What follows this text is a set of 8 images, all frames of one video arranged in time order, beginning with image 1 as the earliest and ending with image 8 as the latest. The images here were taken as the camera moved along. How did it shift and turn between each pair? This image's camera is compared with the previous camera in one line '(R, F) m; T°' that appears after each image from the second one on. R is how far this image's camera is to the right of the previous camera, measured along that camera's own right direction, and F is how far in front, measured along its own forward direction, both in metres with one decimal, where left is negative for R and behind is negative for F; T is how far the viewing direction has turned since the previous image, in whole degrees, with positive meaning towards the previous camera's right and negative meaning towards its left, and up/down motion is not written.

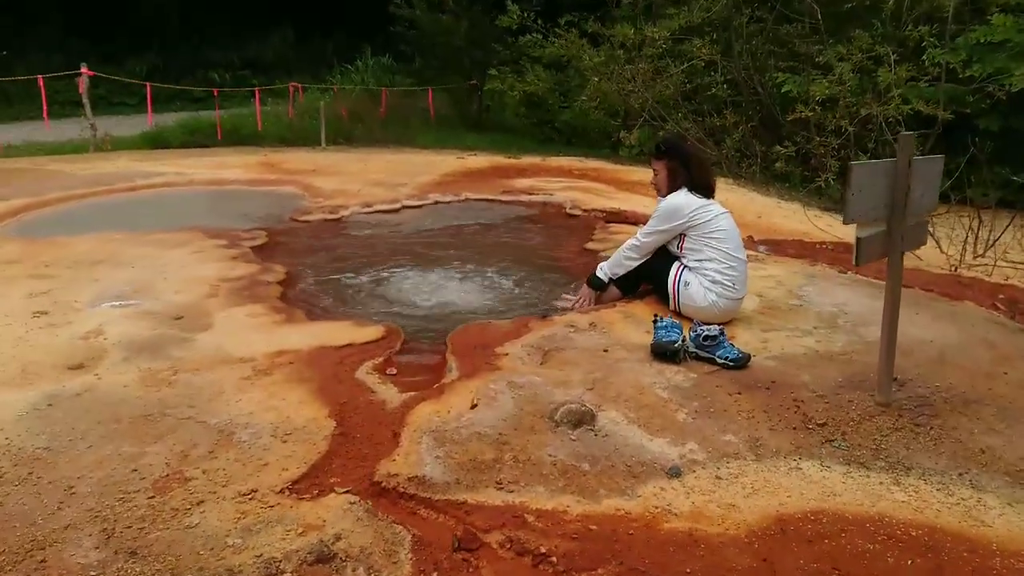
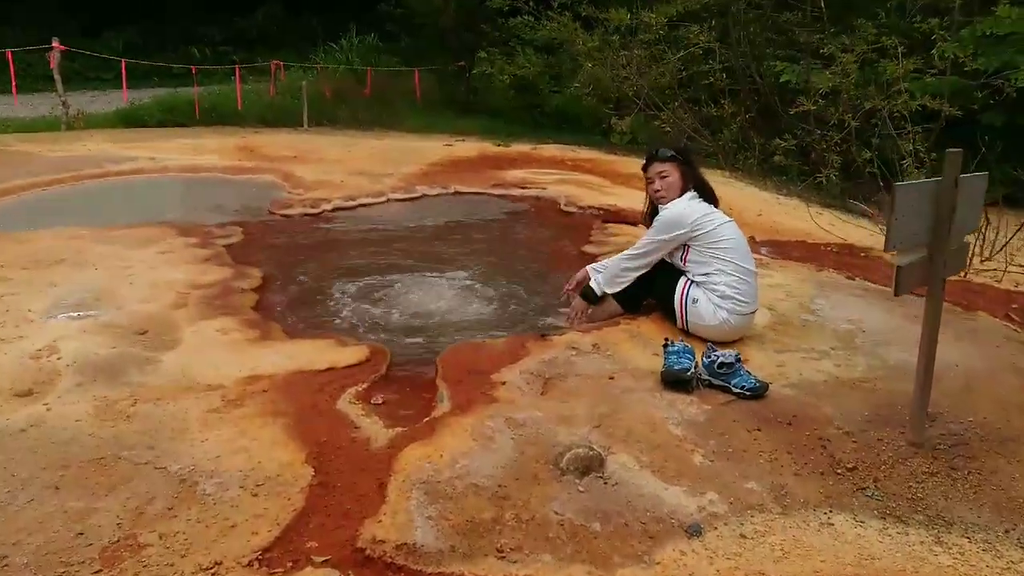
(-0.1, +0.3) m; +1°
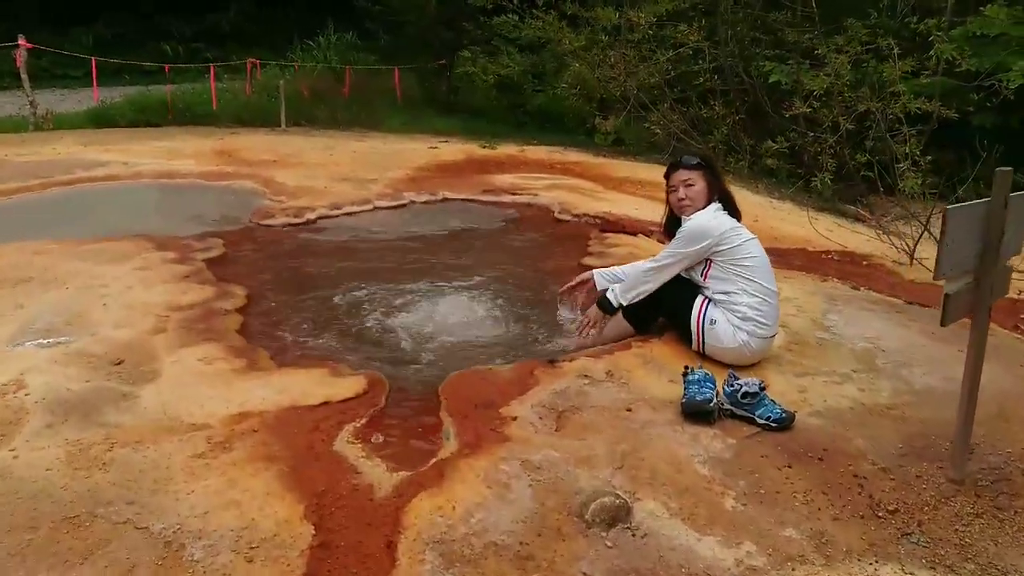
(-0.1, +0.3) m; +2°
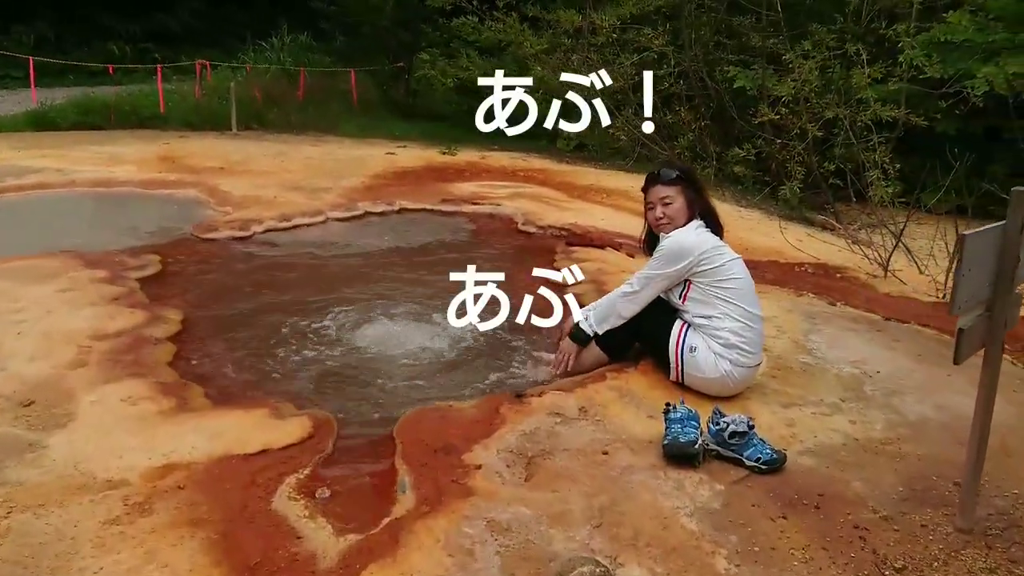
(0.0, +0.3) m; +3°
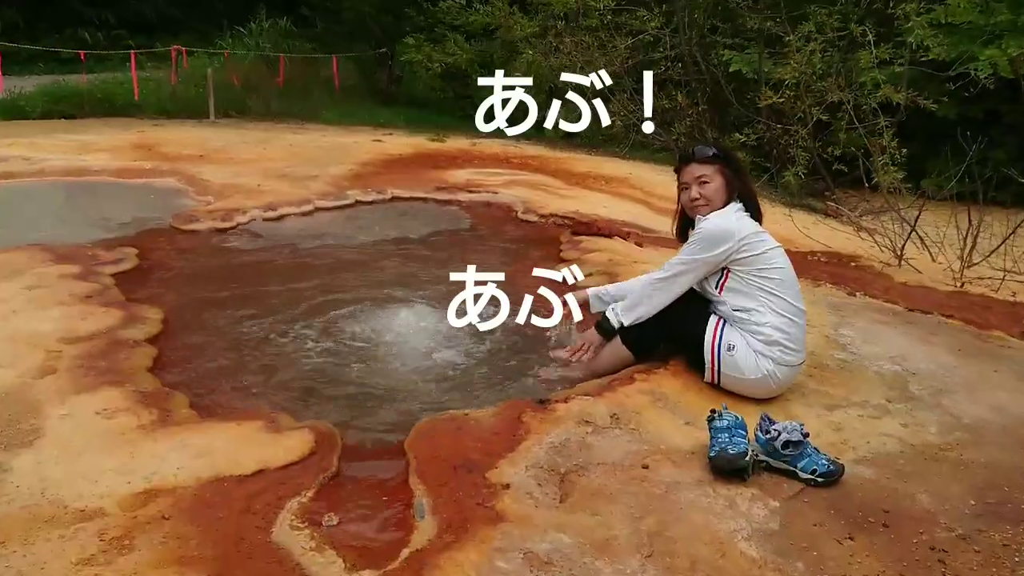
(-0.1, +0.3) m; +1°
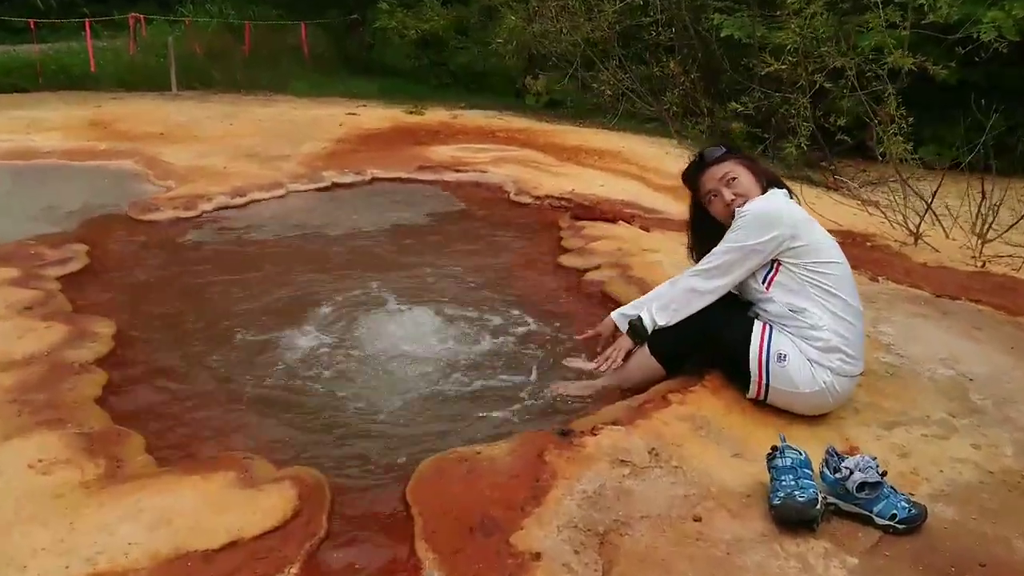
(-0.1, +0.5) m; +2°
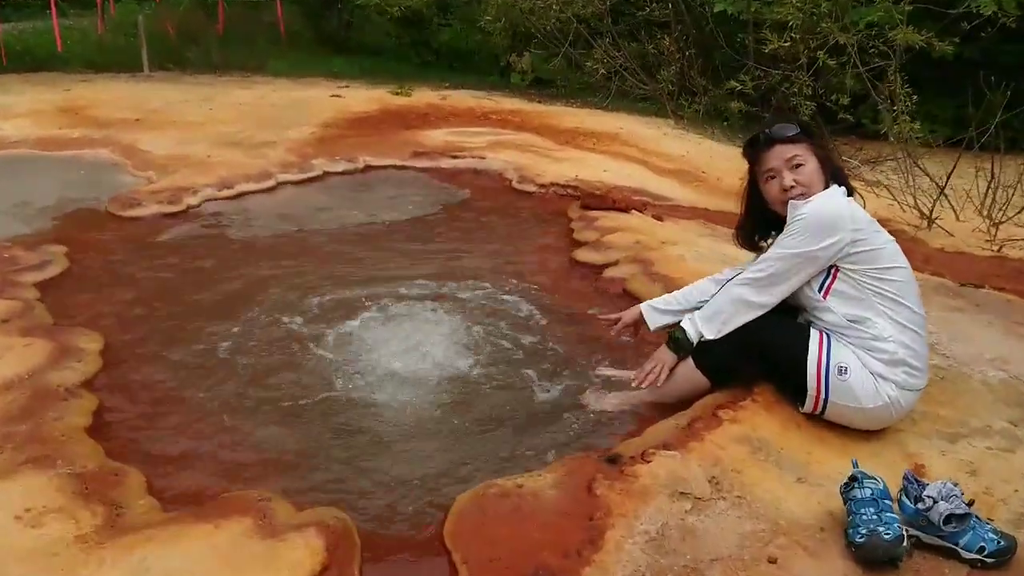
(-0.2, +0.3) m; +2°
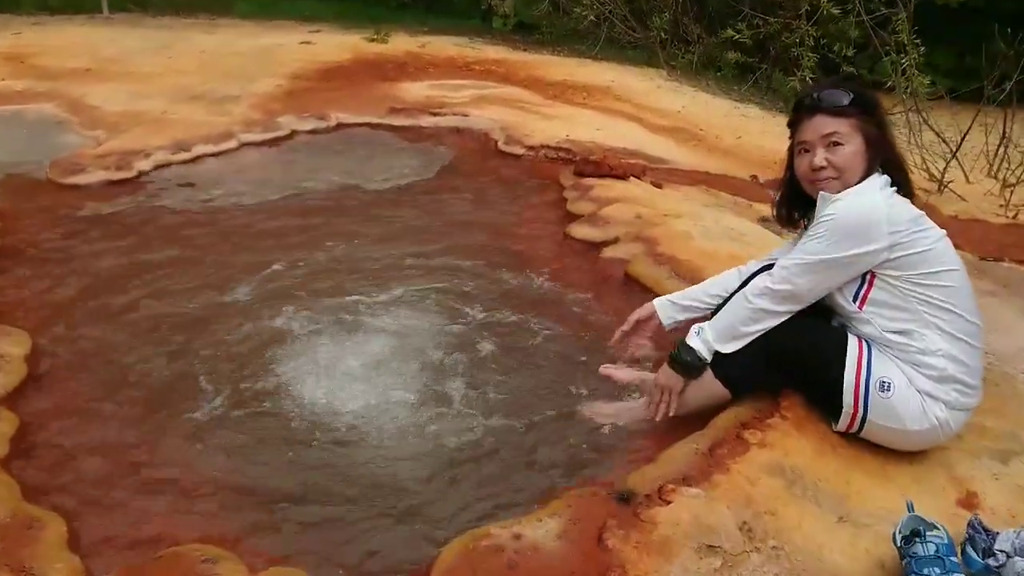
(0.0, +0.4) m; +1°
